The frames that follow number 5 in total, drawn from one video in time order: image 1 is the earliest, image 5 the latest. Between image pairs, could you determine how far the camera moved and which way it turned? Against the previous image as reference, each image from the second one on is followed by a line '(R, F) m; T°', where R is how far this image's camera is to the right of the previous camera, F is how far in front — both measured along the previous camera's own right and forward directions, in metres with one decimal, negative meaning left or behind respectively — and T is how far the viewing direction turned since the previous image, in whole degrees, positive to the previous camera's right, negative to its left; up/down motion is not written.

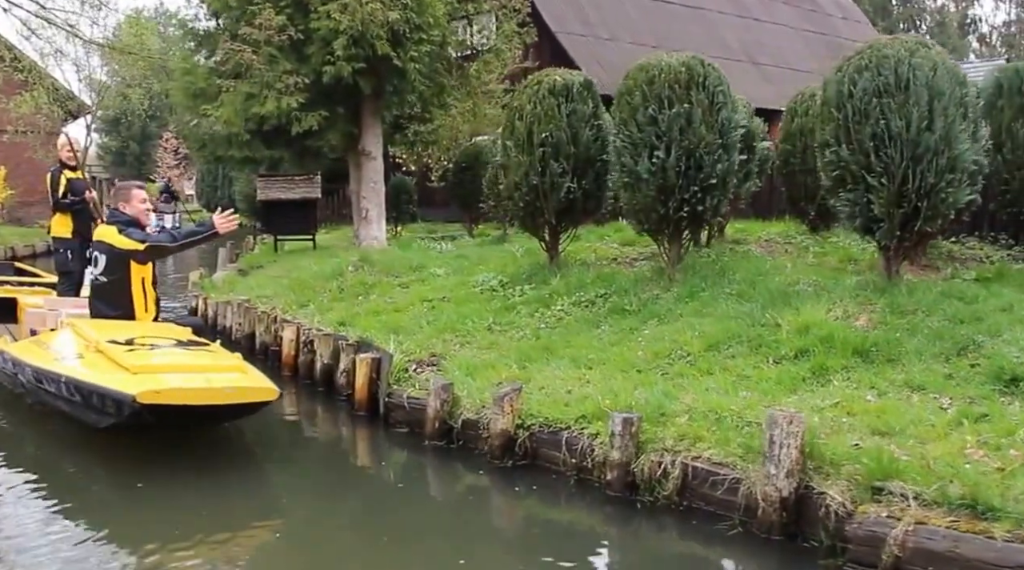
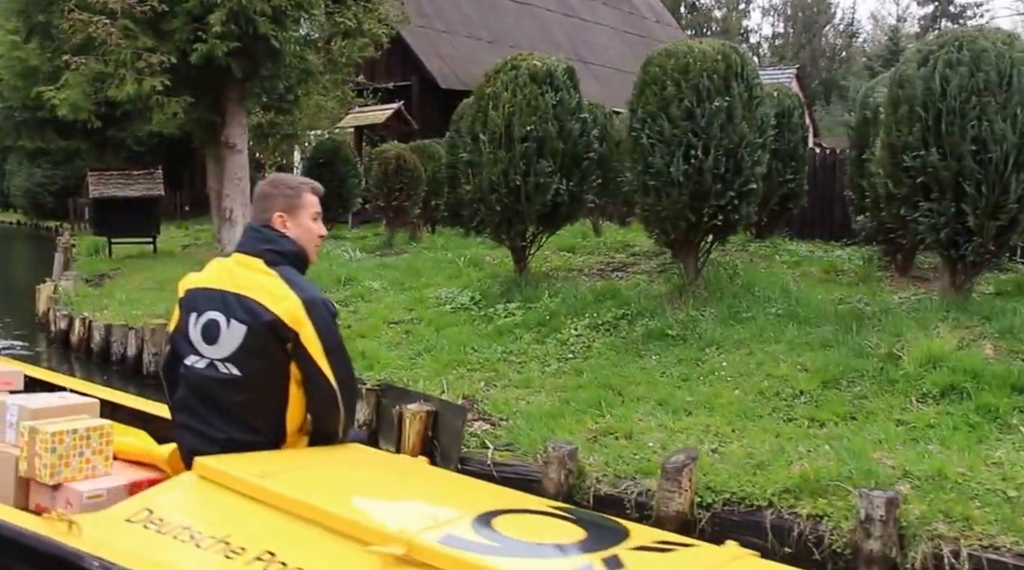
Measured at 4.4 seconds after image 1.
(-1.8, +1.7) m; +12°
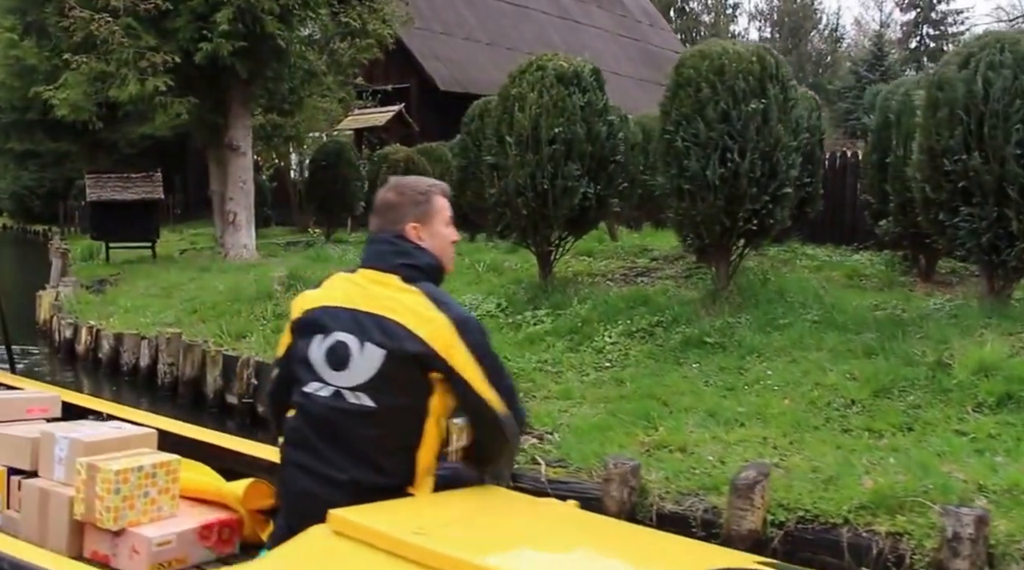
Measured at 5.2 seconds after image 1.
(-0.3, +0.2) m; +1°
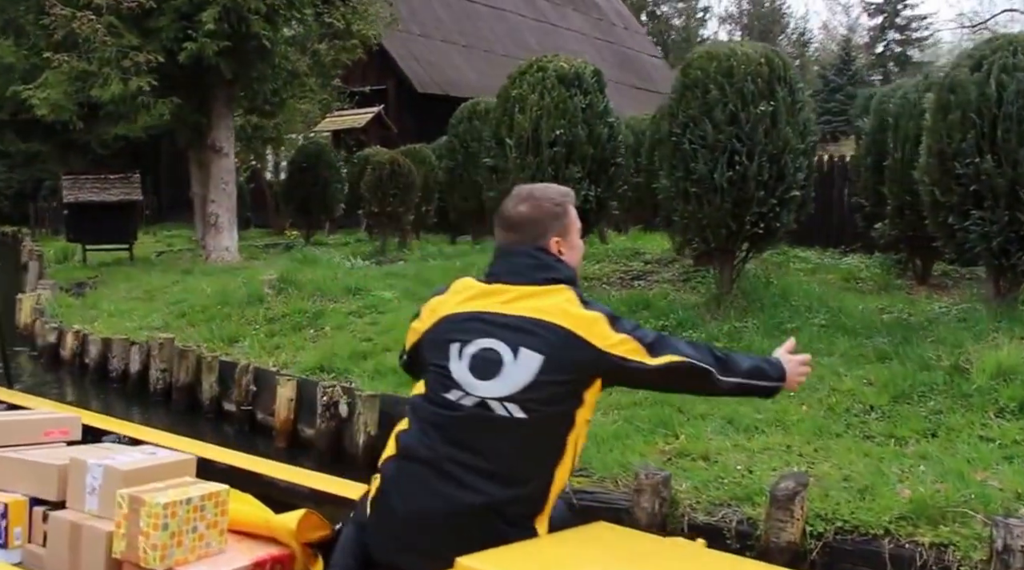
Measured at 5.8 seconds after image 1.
(-0.3, +0.2) m; +2°
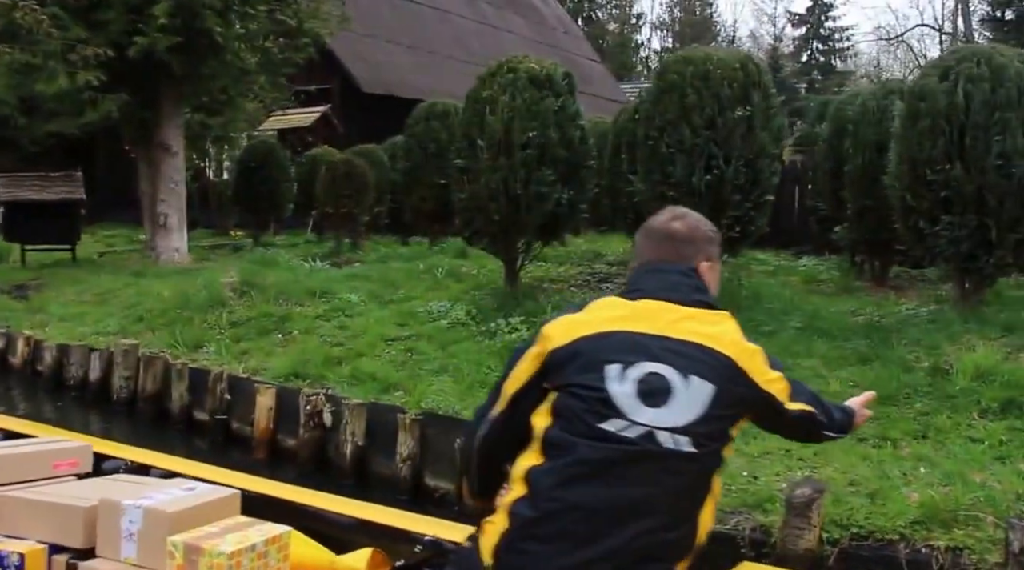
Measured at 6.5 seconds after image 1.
(-0.4, +0.1) m; +4°
